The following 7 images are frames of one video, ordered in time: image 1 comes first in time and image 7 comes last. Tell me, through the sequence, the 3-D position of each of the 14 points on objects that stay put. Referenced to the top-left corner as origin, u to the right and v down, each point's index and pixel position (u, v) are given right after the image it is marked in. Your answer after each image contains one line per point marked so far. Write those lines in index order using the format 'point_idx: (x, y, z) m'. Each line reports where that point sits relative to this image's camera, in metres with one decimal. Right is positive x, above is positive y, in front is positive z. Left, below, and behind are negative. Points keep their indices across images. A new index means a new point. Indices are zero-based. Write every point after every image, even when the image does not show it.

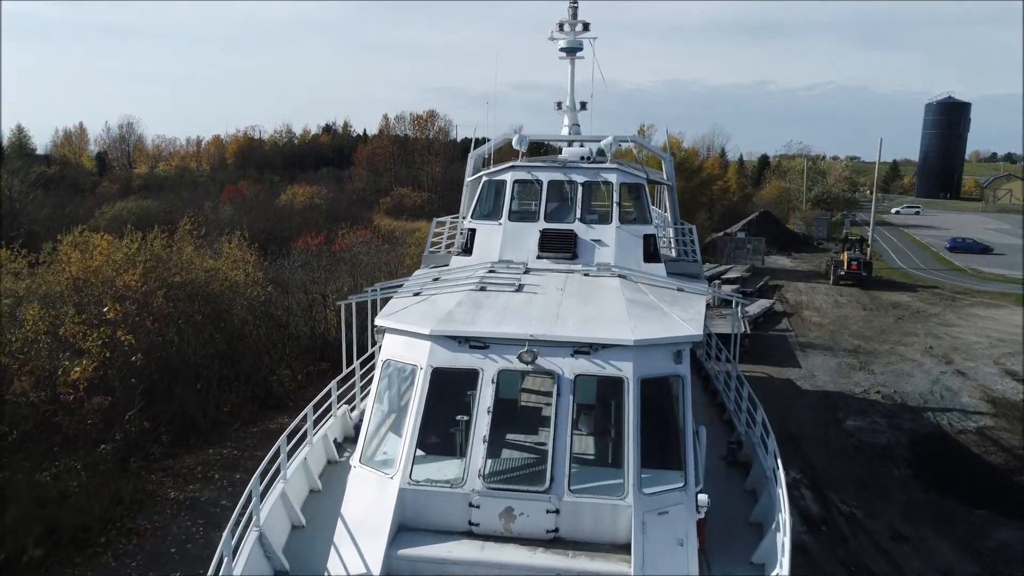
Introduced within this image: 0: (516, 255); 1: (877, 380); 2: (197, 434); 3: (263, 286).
0: (0.0, +0.4, +7.9) m
1: (+8.6, -2.2, +16.4) m
2: (-5.7, -2.6, +12.7) m
3: (-5.4, 0.0, +15.1) m
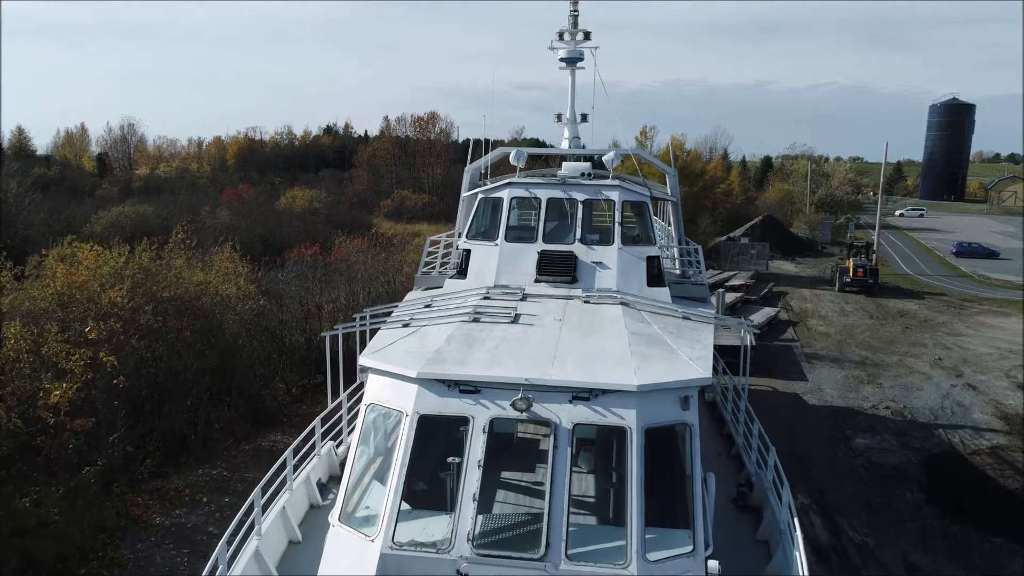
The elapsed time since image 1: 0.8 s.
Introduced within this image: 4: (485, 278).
0: (0.0, +0.1, +7.5) m
1: (+8.6, -2.4, +16.0) m
2: (-5.7, -2.9, +12.3) m
3: (-5.4, -0.2, +14.7) m
4: (-0.3, +0.1, +7.6) m
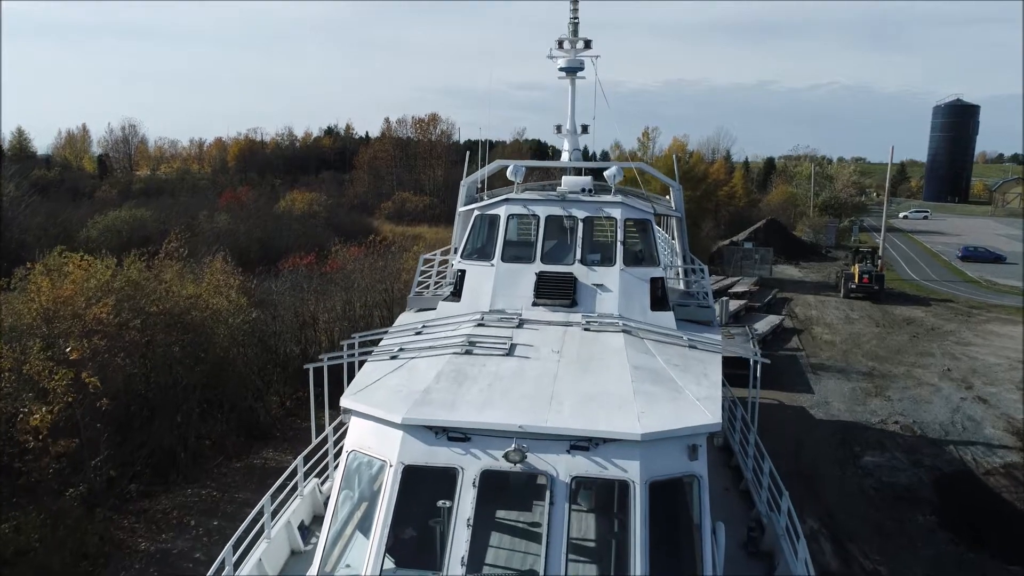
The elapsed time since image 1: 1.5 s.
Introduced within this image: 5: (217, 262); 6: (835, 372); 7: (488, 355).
0: (0.0, -0.1, +7.2) m
1: (+8.6, -2.7, +15.6) m
2: (-5.7, -3.1, +12.0) m
3: (-5.4, -0.5, +14.4) m
4: (-0.3, -0.1, +7.3) m
5: (-6.6, +0.6, +15.6) m
6: (+8.5, -2.2, +18.2) m
7: (-0.2, -0.5, +5.6) m
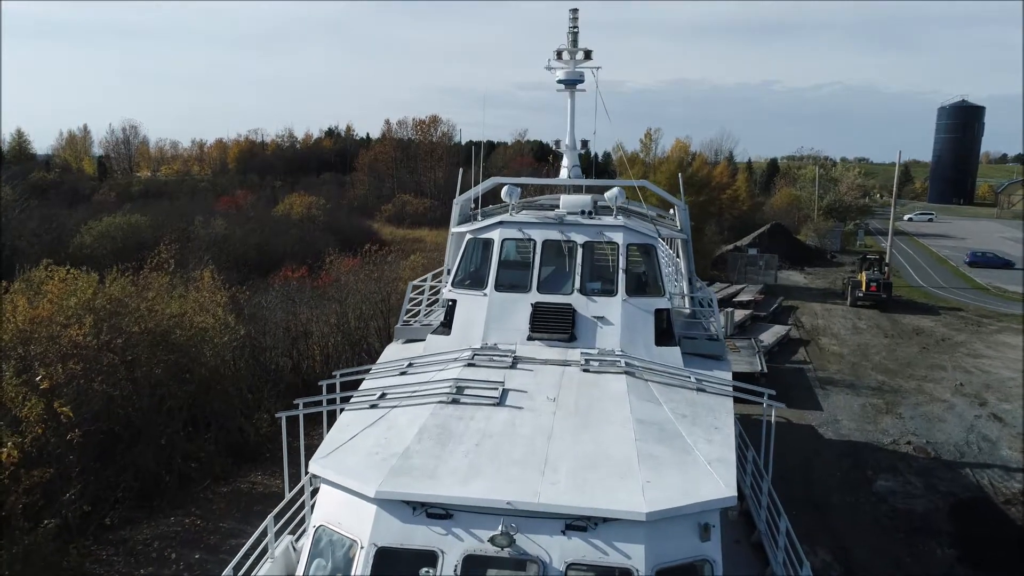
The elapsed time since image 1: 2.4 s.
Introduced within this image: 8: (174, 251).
0: (-0.1, -0.4, +6.6) m
1: (+8.5, -3.0, +15.1) m
2: (-5.8, -3.4, +11.5) m
3: (-5.5, -0.8, +13.9) m
4: (-0.4, -0.4, +6.8) m
5: (-6.6, +0.3, +15.1) m
6: (+8.4, -2.5, +17.7) m
7: (-0.3, -0.8, +5.1) m
8: (-9.7, +1.1, +20.0) m
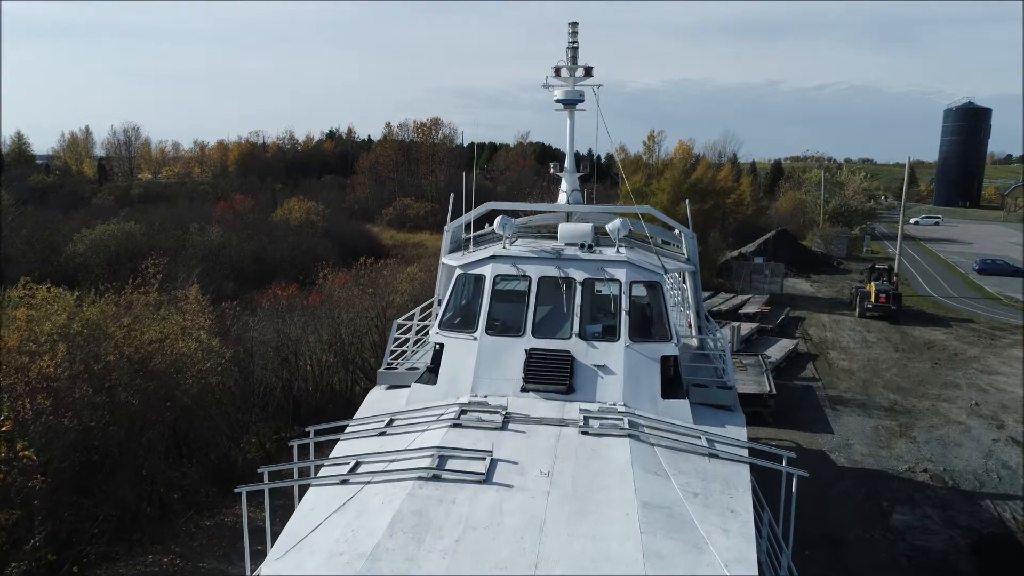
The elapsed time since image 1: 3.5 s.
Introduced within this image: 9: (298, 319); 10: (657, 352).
0: (-0.2, -0.8, +6.1) m
1: (+8.5, -3.4, +14.5) m
2: (-5.8, -3.8, +10.9) m
3: (-5.5, -1.2, +13.3) m
4: (-0.5, -0.8, +6.2) m
5: (-6.7, -0.1, +14.5) m
6: (+8.4, -2.9, +17.1) m
7: (-0.3, -1.2, +4.5) m
8: (-9.7, +0.7, +19.4) m
9: (-5.1, -0.8, +16.8) m
10: (+1.3, -0.6, +6.3) m
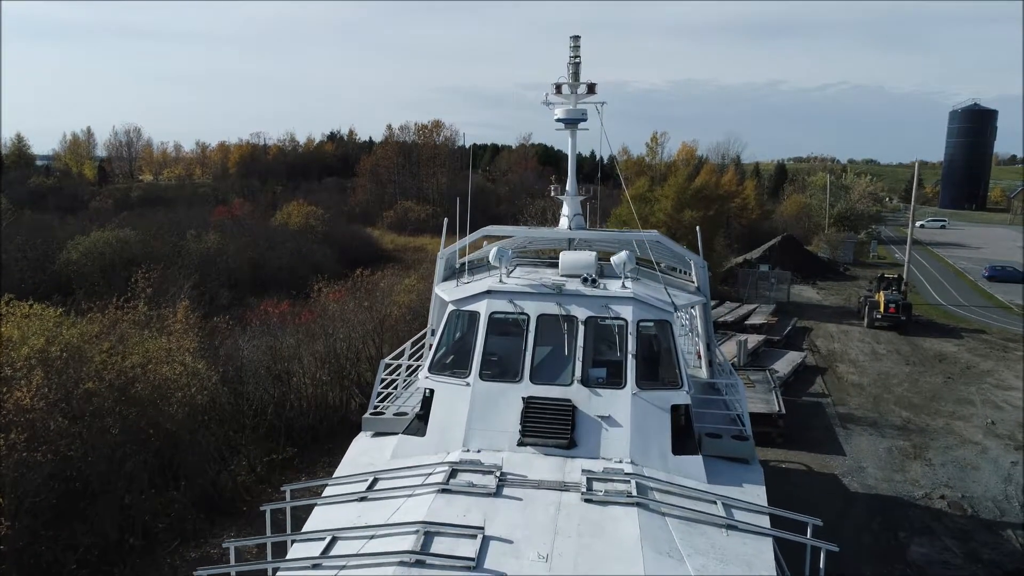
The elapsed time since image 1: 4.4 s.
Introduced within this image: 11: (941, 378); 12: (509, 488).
0: (-0.2, -1.2, +5.5) m
1: (+8.5, -3.7, +13.9) m
2: (-5.9, -4.2, +10.4) m
3: (-5.5, -1.5, +12.8) m
4: (-0.5, -1.2, +5.6) m
5: (-6.7, -0.5, +14.0) m
6: (+8.4, -3.3, +16.5) m
7: (-0.4, -1.6, +4.0) m
8: (-9.7, +0.3, +18.9) m
9: (-5.1, -1.1, +16.3) m
10: (+1.3, -0.9, +5.7) m
11: (+12.3, -2.6, +20.0) m
12: (0.0, -1.4, +4.9) m
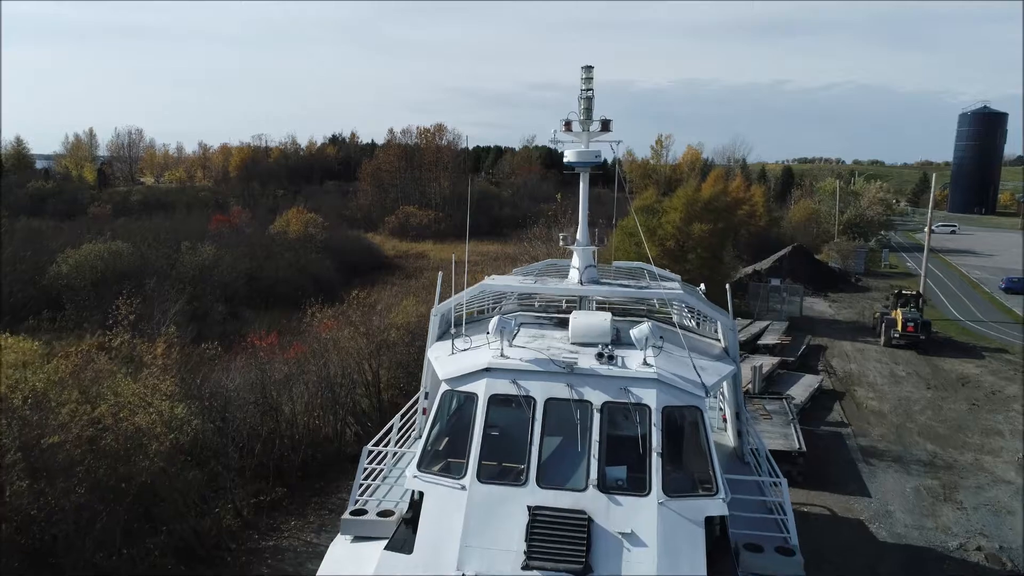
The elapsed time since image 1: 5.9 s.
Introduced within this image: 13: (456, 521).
0: (-0.2, -1.8, +4.6) m
1: (+8.6, -4.4, +13.0) m
2: (-5.8, -4.8, +9.5) m
3: (-5.5, -2.1, +11.9) m
4: (-0.5, -1.8, +4.7) m
5: (-6.6, -1.1, +13.1) m
6: (+8.5, -3.9, +15.6) m
7: (-0.4, -2.2, +3.1) m
8: (-9.6, -0.3, +18.1) m
9: (-5.1, -1.7, +15.5) m
10: (+1.3, -1.5, +4.8) m
11: (+12.4, -3.2, +19.1) m
12: (0.0, -2.0, +4.0) m
13: (-0.4, -1.6, +4.9) m
